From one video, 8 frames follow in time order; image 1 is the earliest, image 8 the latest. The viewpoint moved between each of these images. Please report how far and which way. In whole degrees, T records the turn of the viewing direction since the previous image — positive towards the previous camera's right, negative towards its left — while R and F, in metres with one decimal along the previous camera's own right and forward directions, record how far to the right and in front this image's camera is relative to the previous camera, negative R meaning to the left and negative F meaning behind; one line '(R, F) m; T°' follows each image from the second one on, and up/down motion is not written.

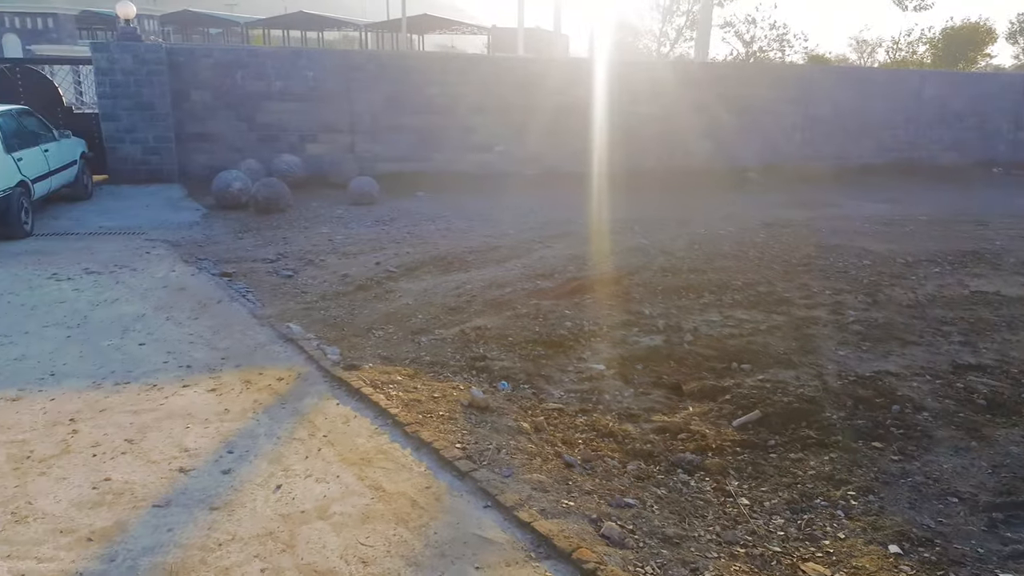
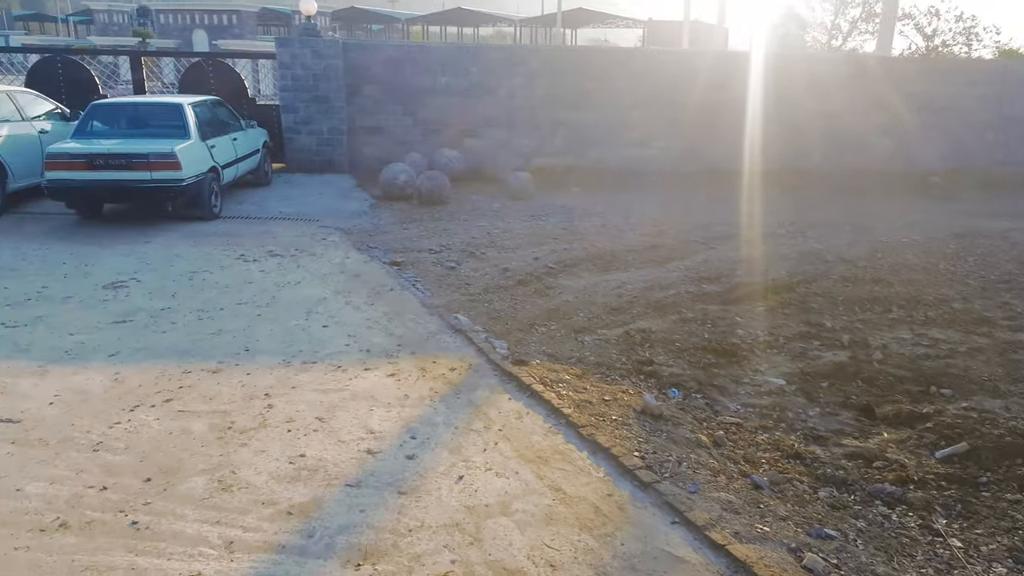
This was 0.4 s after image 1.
(-0.2, 0.0) m; -10°
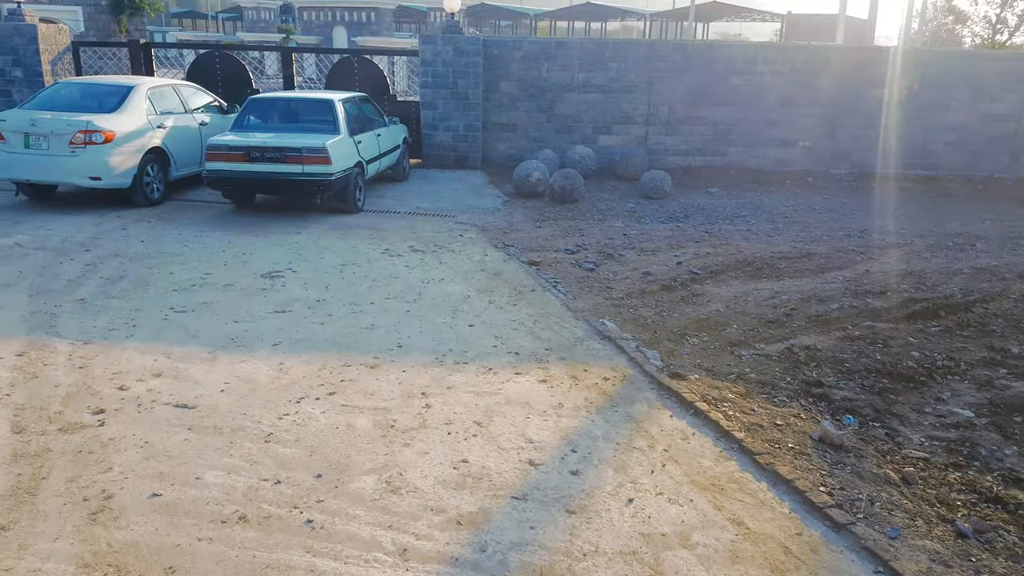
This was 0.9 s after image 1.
(-0.2, +0.1) m; -8°
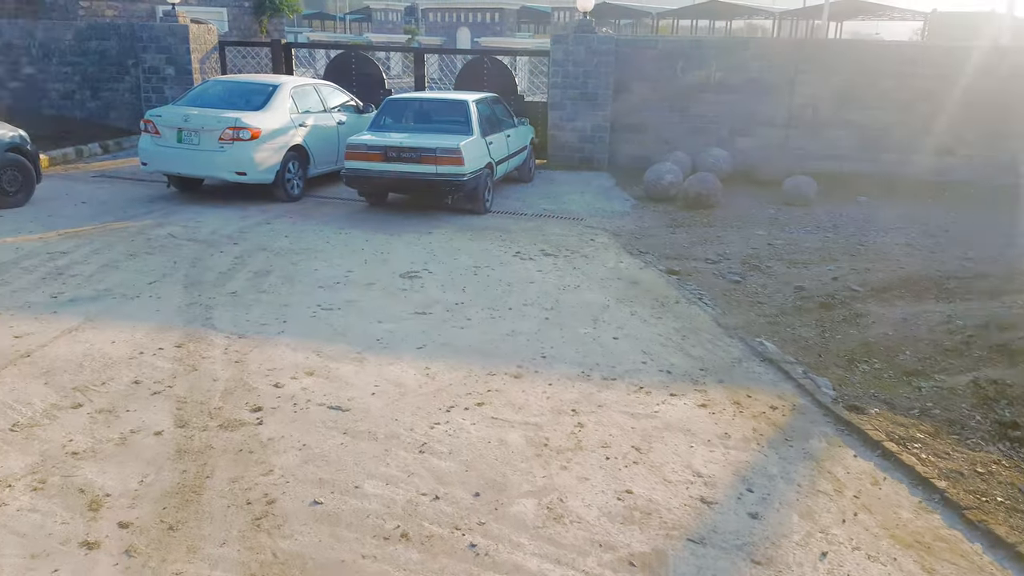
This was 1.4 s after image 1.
(-0.3, +0.2) m; -8°
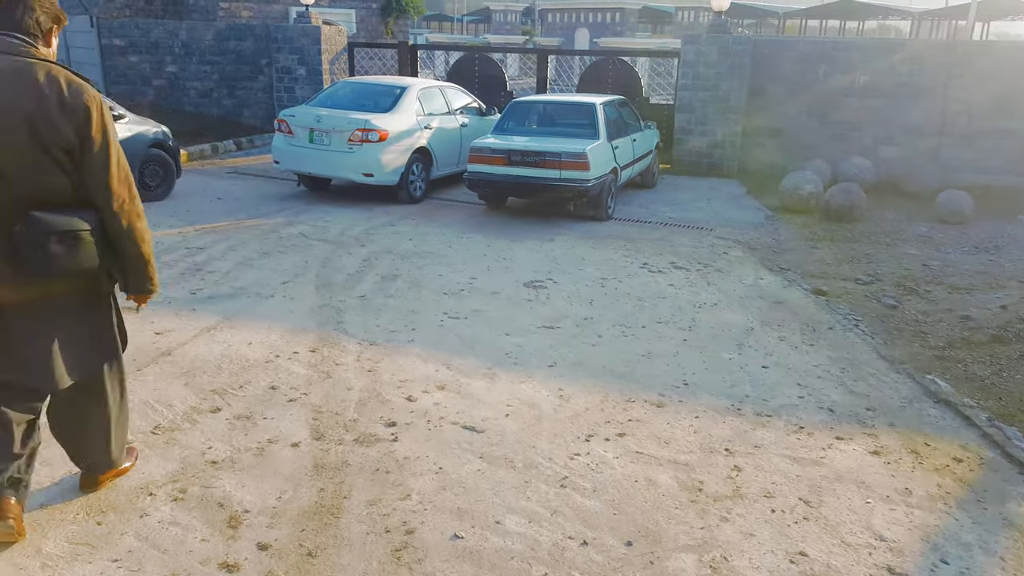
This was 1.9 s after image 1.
(-0.2, +0.2) m; -8°
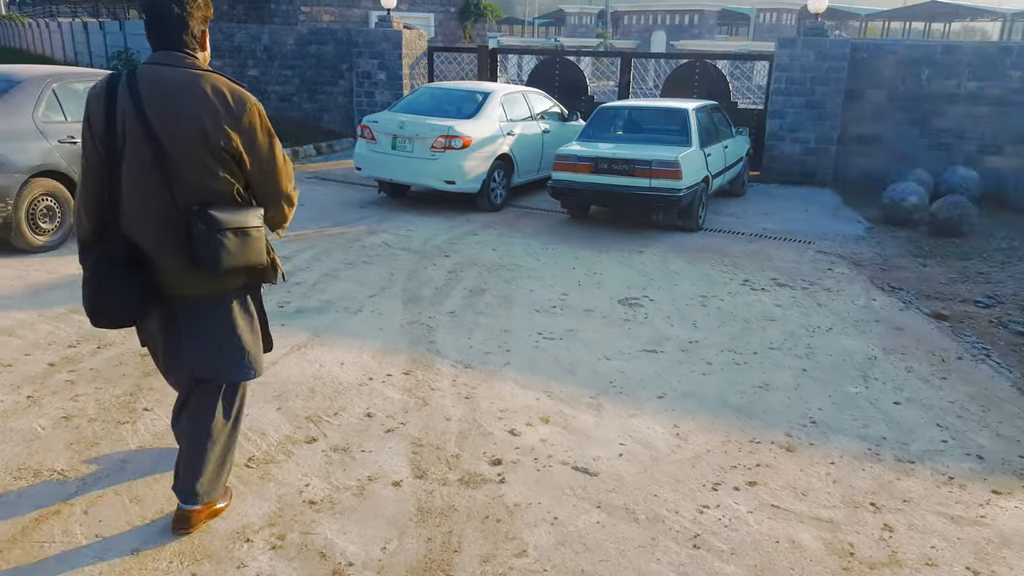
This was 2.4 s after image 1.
(-0.2, +0.3) m; -5°
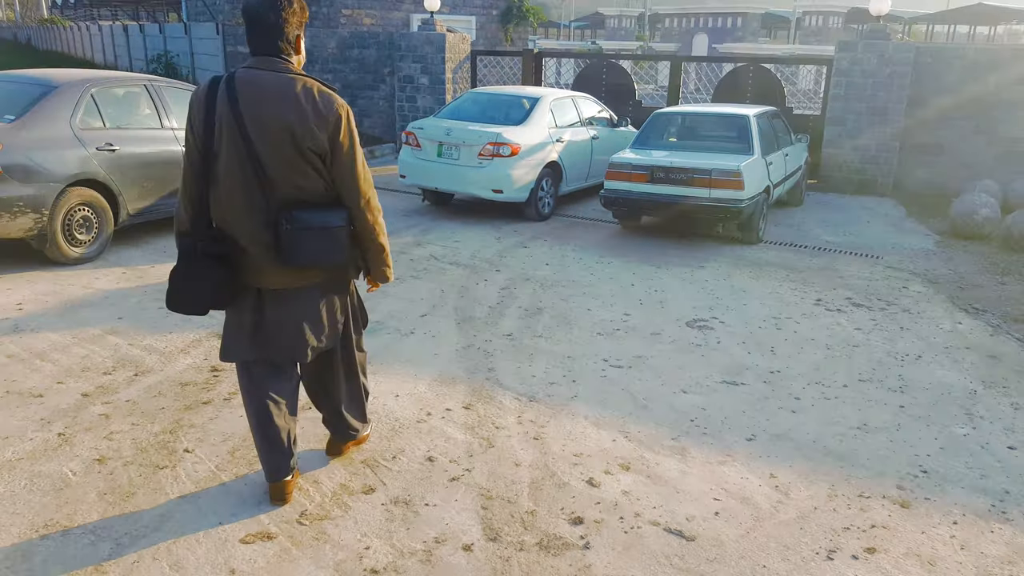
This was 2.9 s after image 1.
(-0.2, +0.4) m; -2°
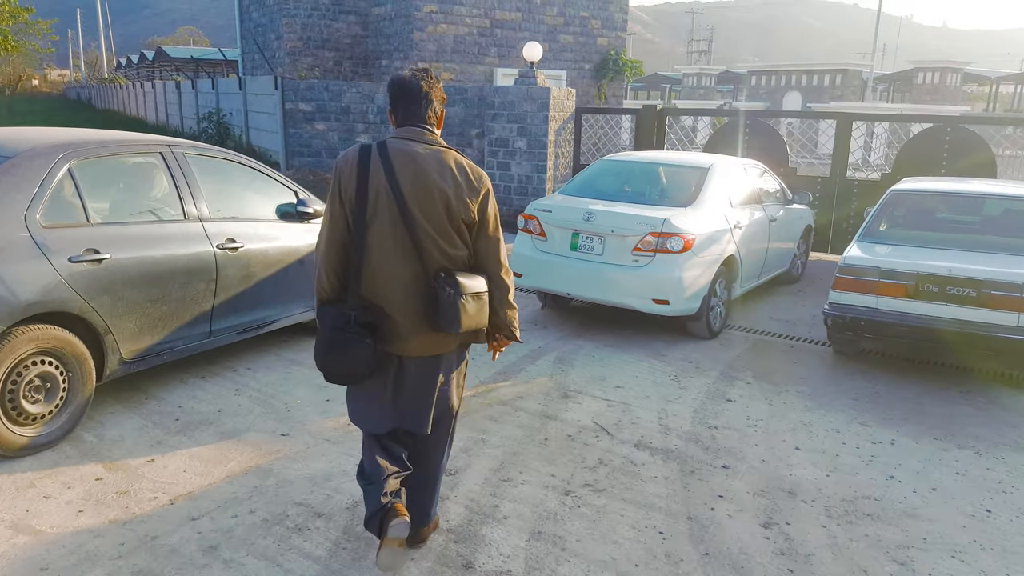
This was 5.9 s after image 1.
(-1.0, +2.8) m; -3°
